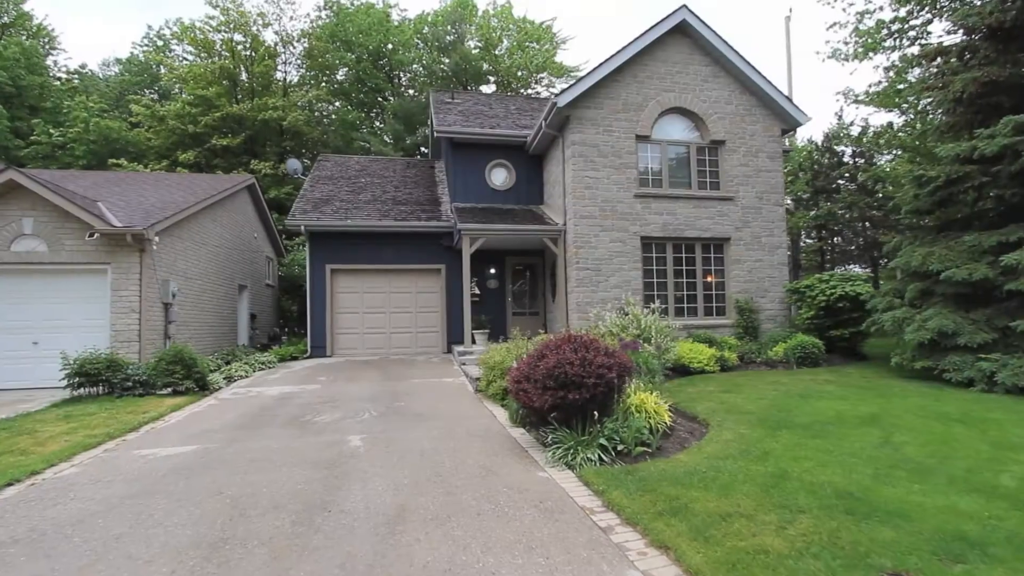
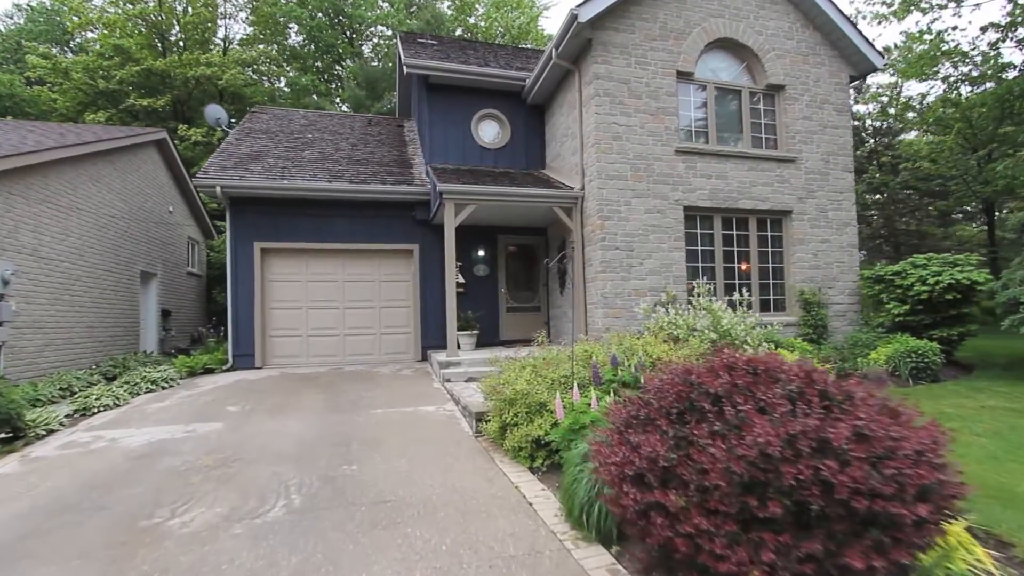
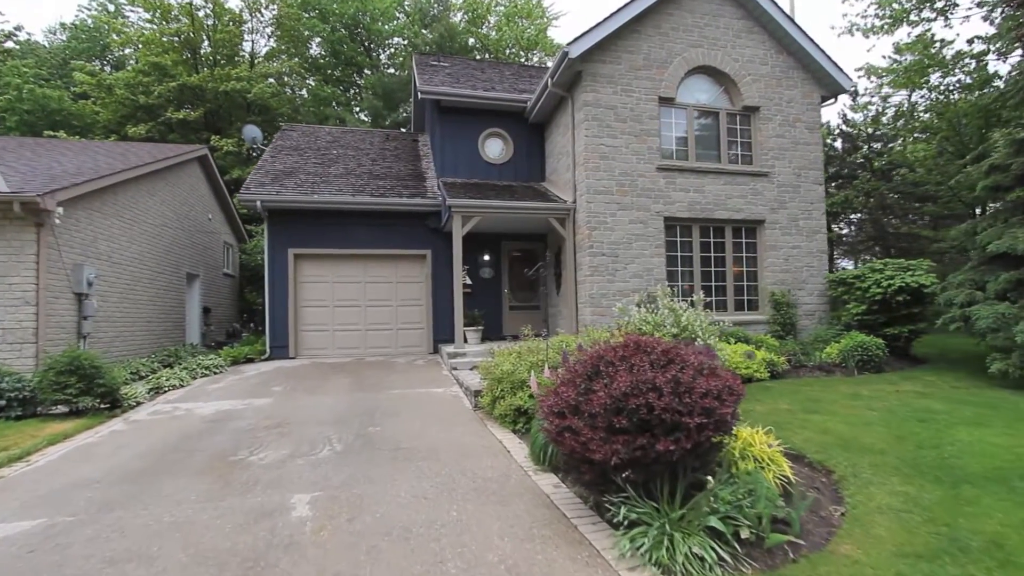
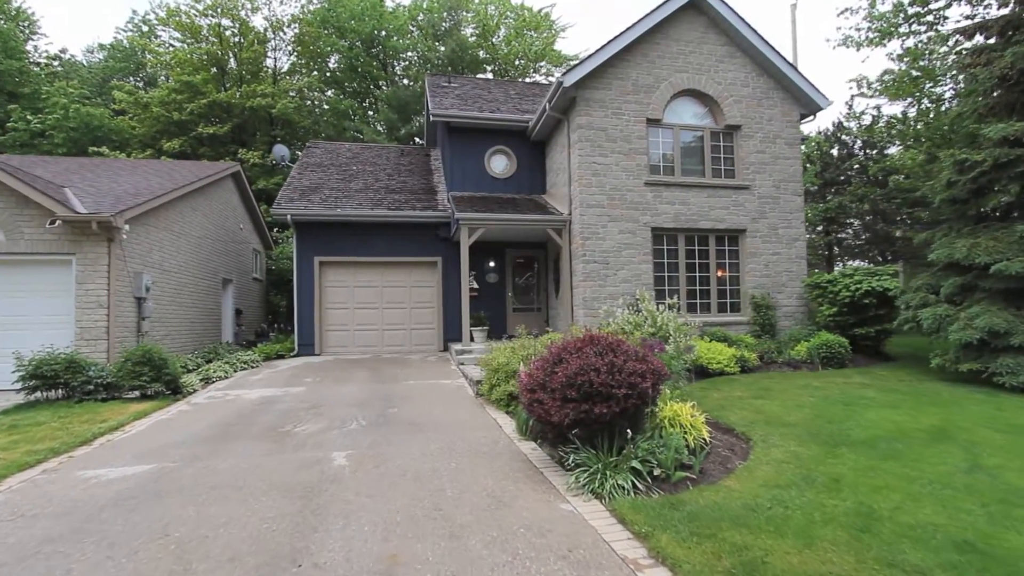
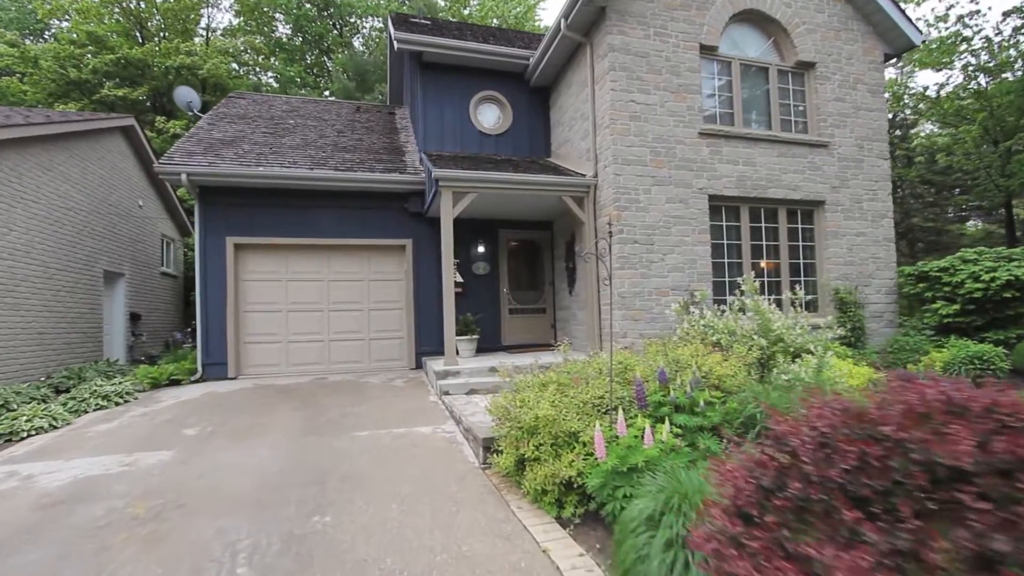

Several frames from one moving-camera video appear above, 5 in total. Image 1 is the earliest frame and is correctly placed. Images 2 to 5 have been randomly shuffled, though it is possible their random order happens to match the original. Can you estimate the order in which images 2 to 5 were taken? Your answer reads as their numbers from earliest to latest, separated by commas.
4, 3, 2, 5
